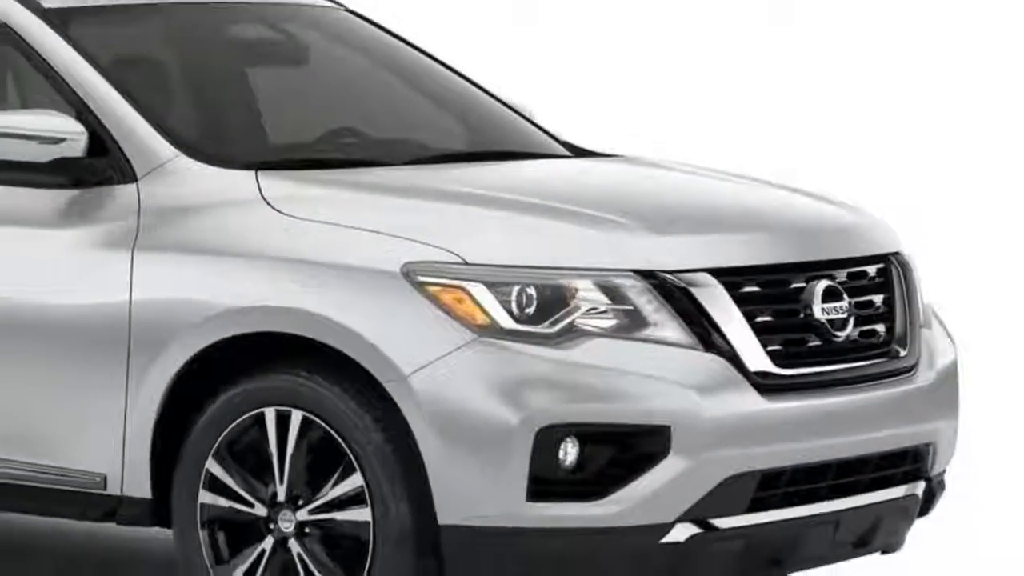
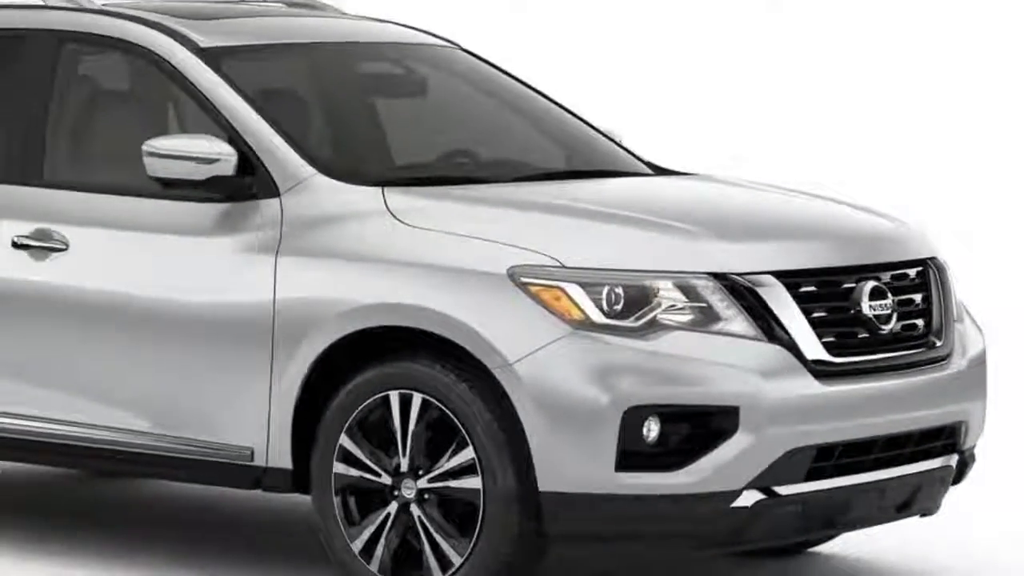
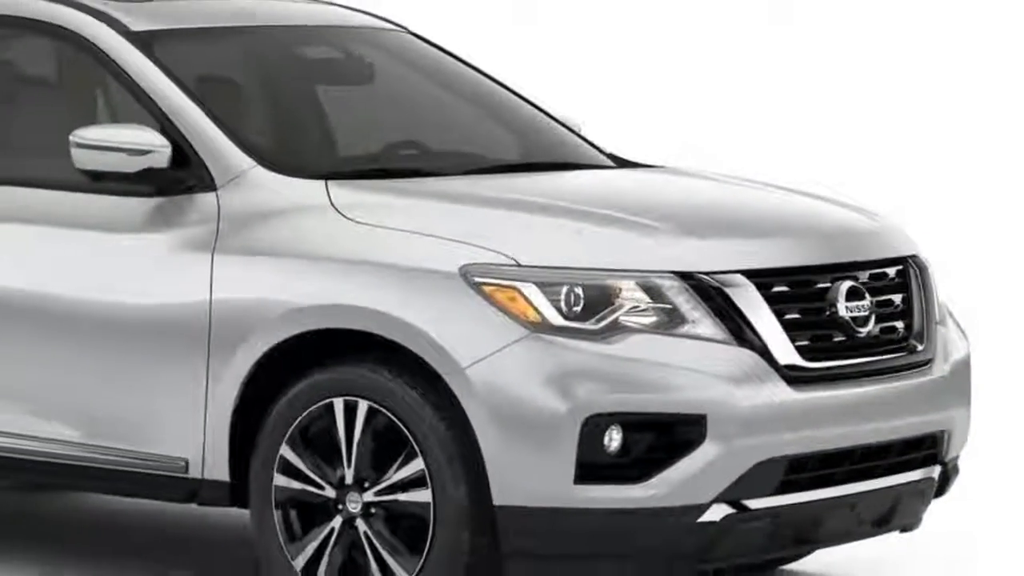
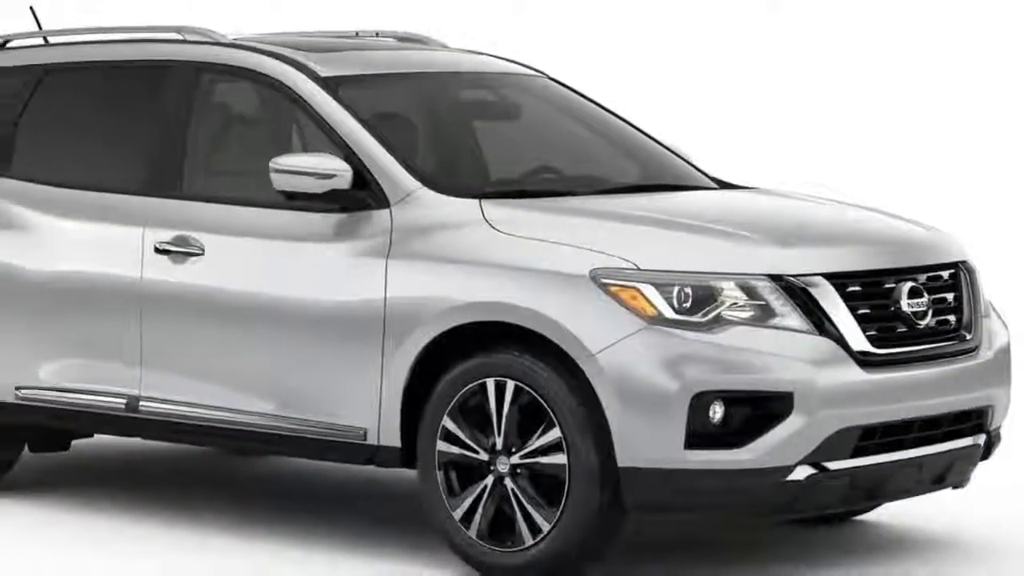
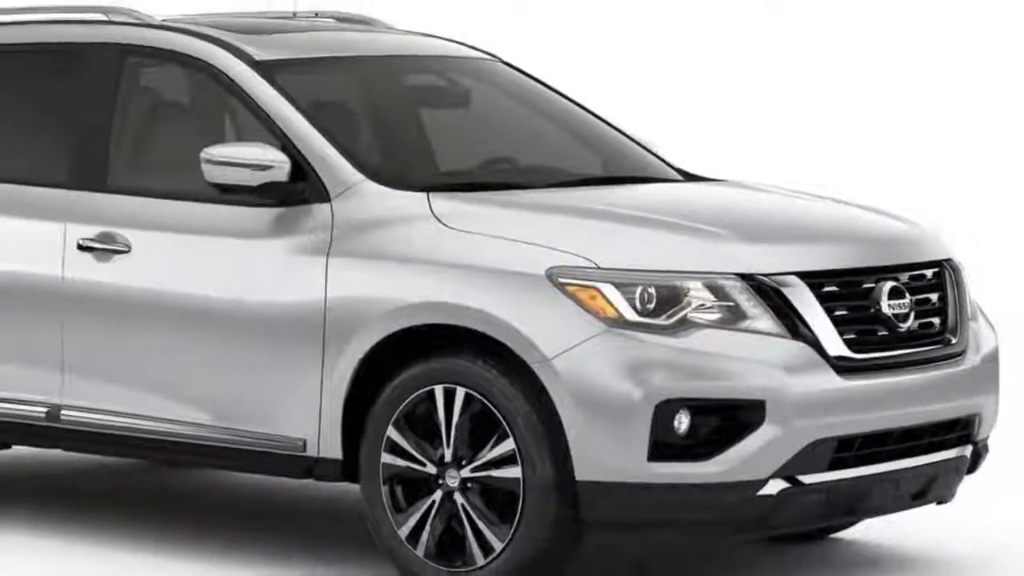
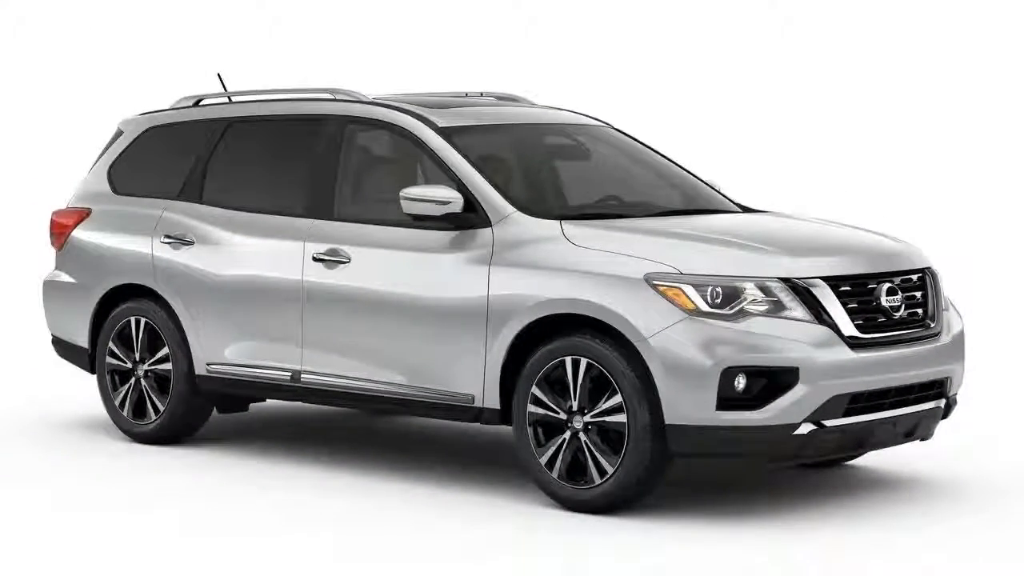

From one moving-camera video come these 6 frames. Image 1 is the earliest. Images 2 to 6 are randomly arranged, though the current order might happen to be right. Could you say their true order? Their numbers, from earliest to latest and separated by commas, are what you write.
3, 2, 5, 4, 6
